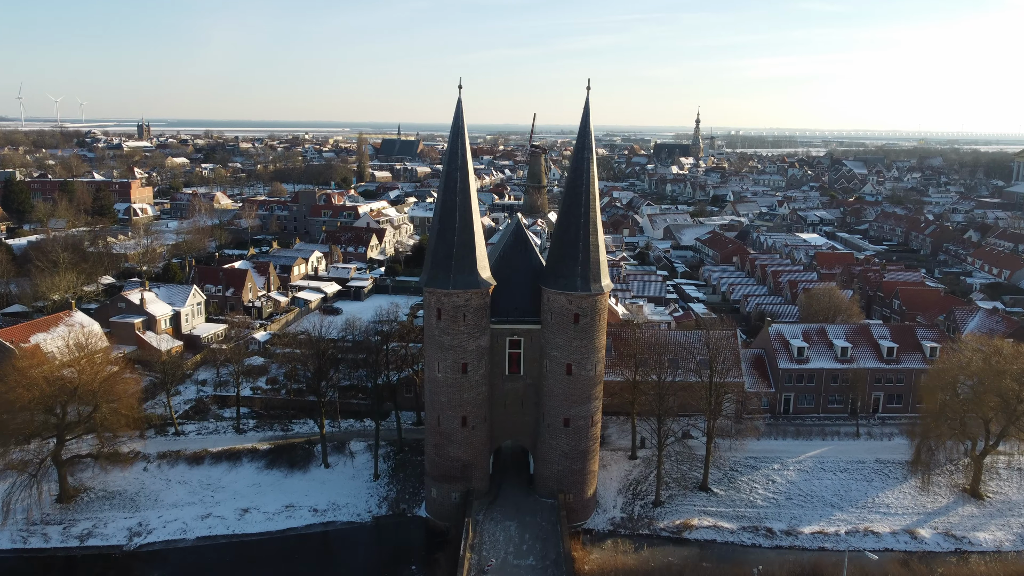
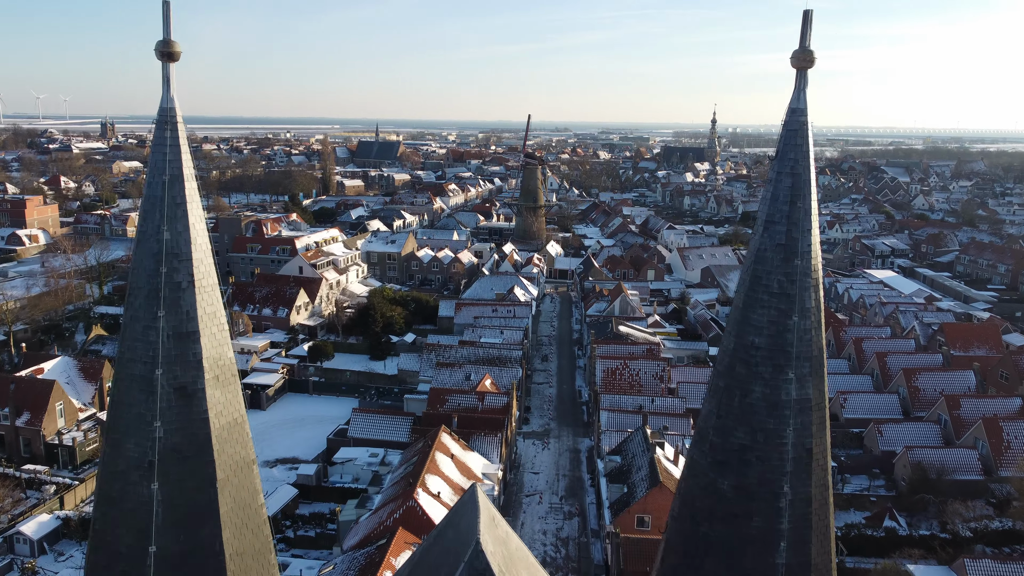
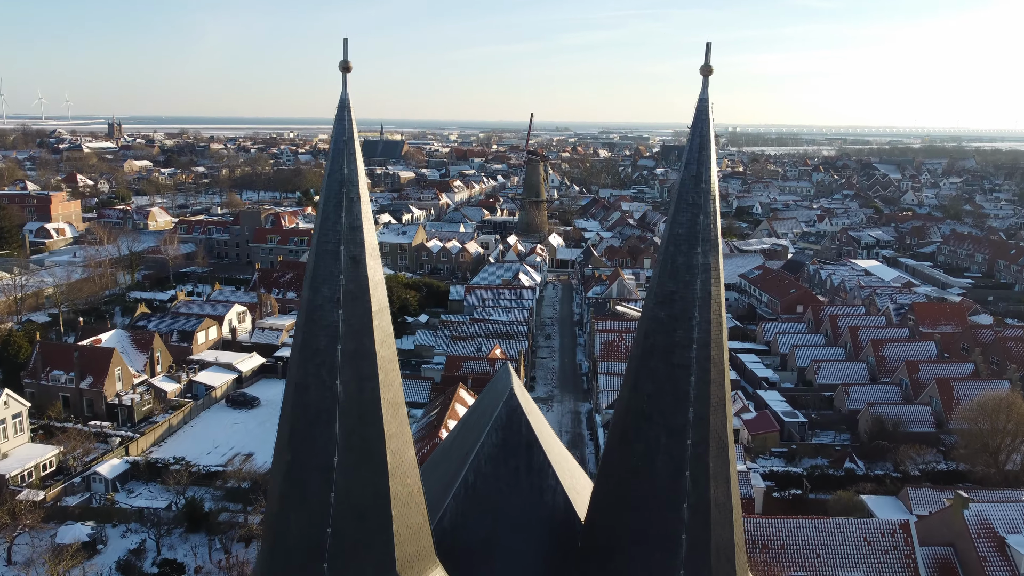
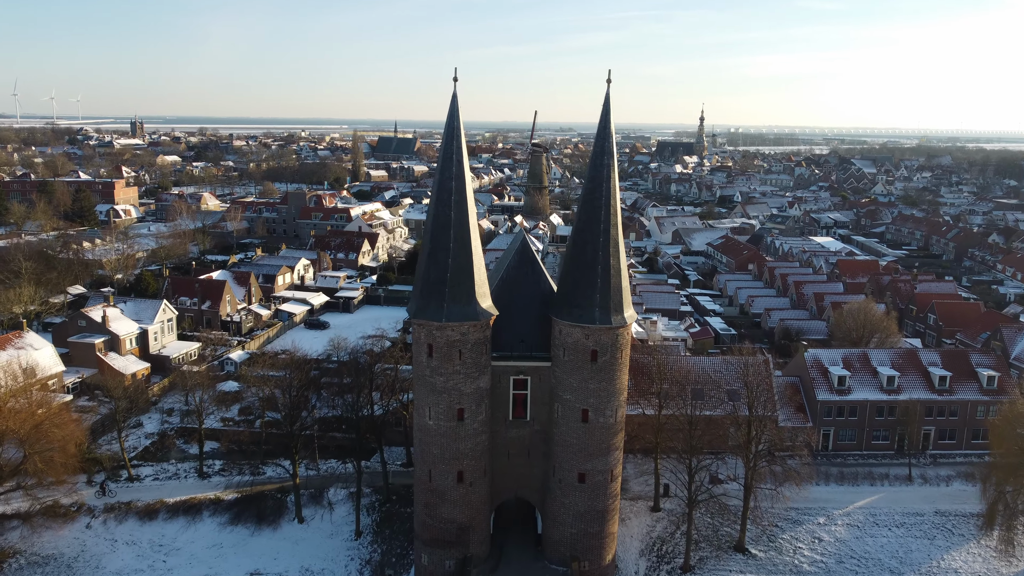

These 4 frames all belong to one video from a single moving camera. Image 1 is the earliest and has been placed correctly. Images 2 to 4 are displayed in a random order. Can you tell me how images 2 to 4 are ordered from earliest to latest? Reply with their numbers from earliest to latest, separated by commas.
4, 3, 2
